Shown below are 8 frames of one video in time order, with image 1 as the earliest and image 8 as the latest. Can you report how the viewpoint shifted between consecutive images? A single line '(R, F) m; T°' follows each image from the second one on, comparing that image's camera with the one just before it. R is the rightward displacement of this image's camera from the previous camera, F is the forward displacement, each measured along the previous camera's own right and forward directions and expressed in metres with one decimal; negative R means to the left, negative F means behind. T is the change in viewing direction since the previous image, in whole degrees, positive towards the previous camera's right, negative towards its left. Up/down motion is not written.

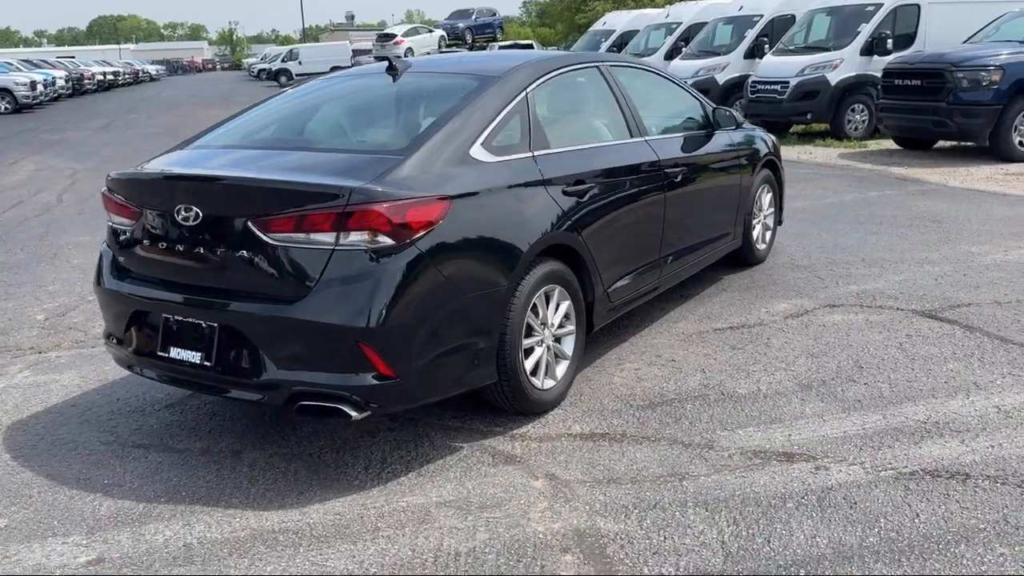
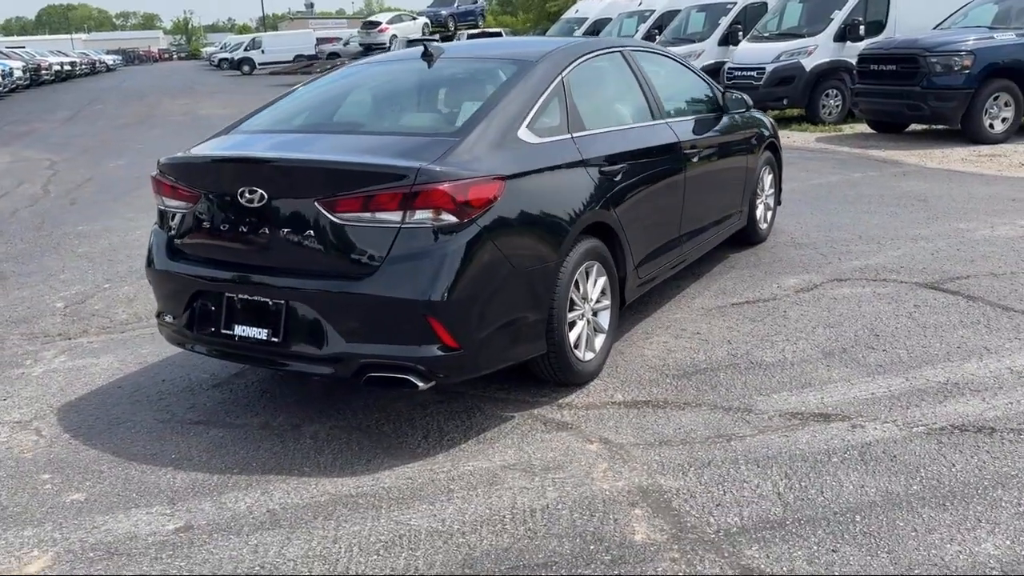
(-0.4, -0.2) m; +2°
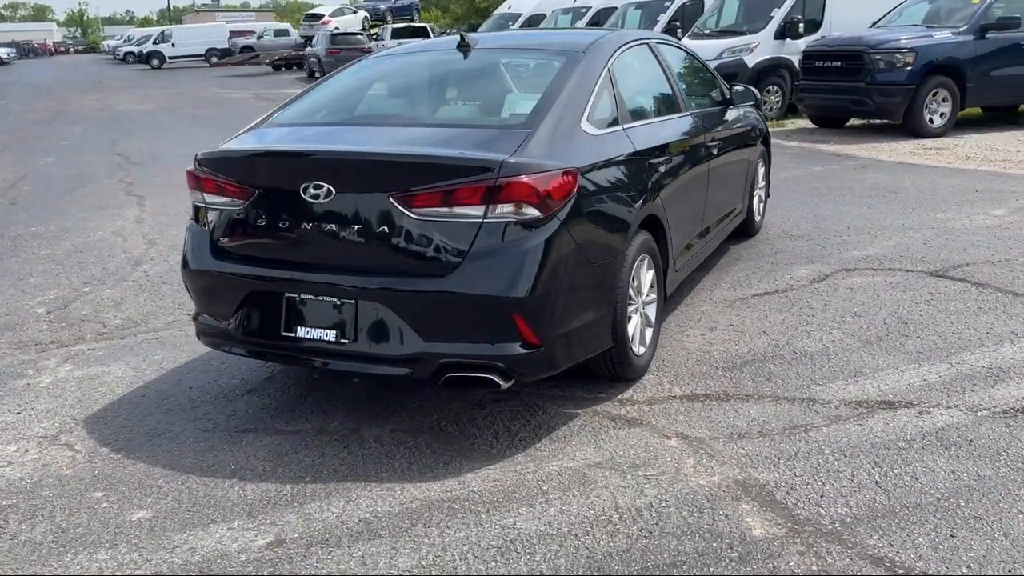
(-0.7, +0.1) m; +6°
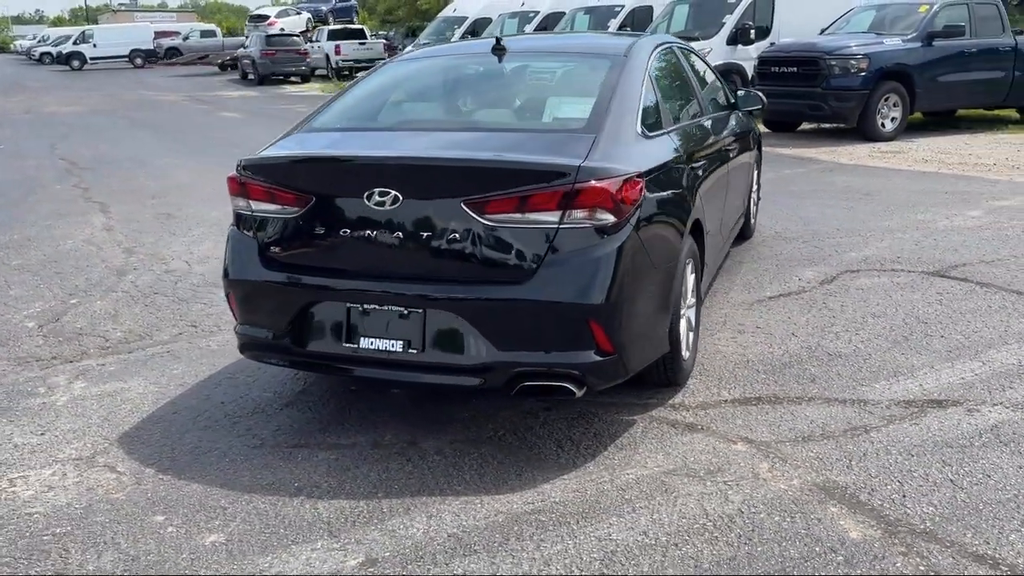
(-0.6, +0.1) m; +5°
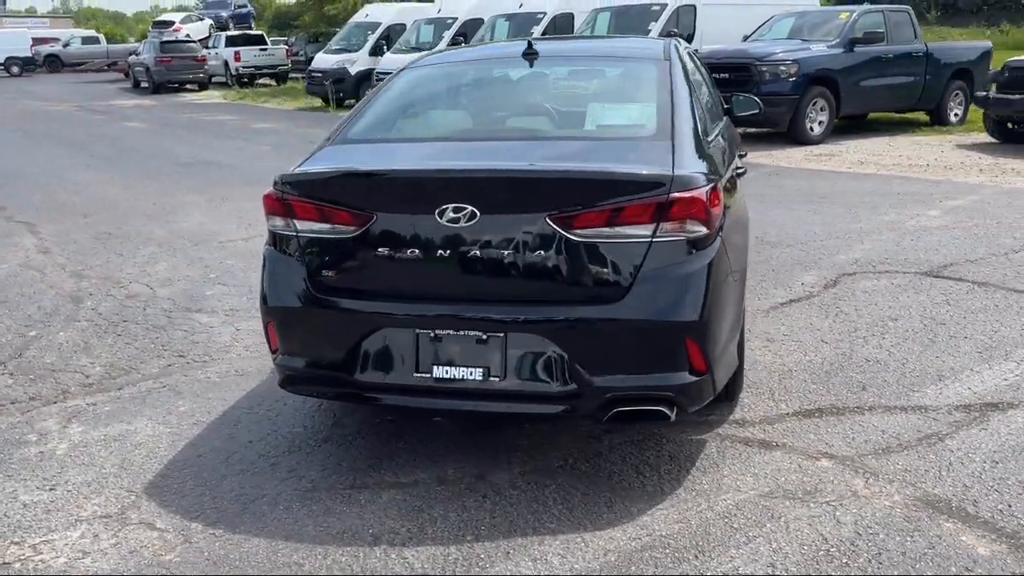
(-0.7, +0.3) m; +7°
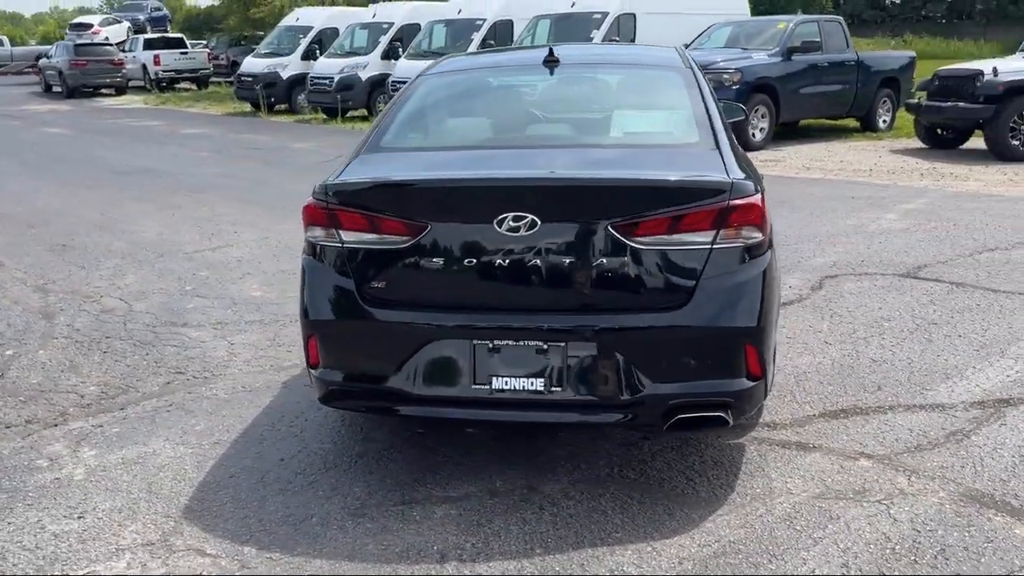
(-0.5, +0.1) m; +5°
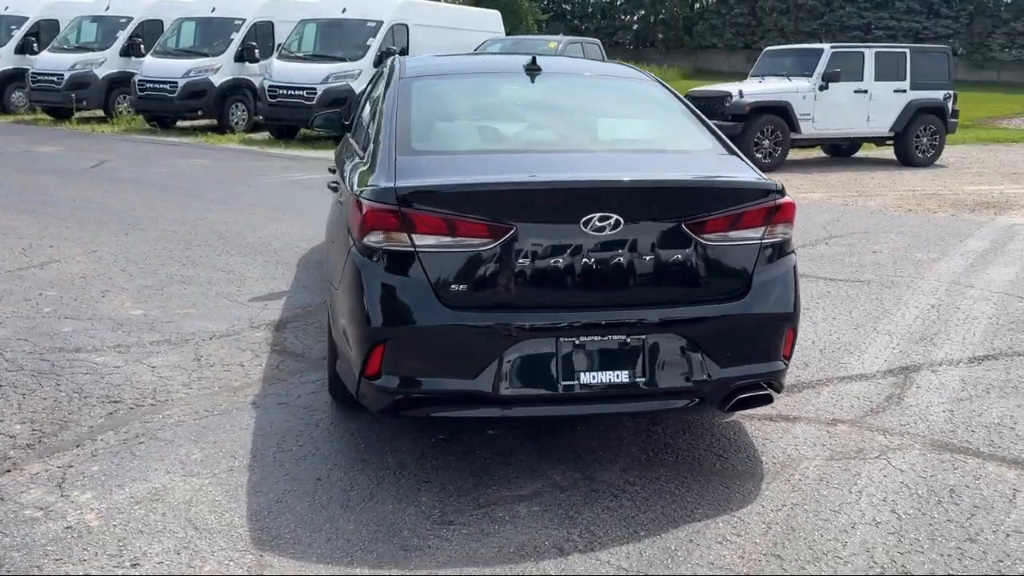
(-1.5, +0.1) m; +19°
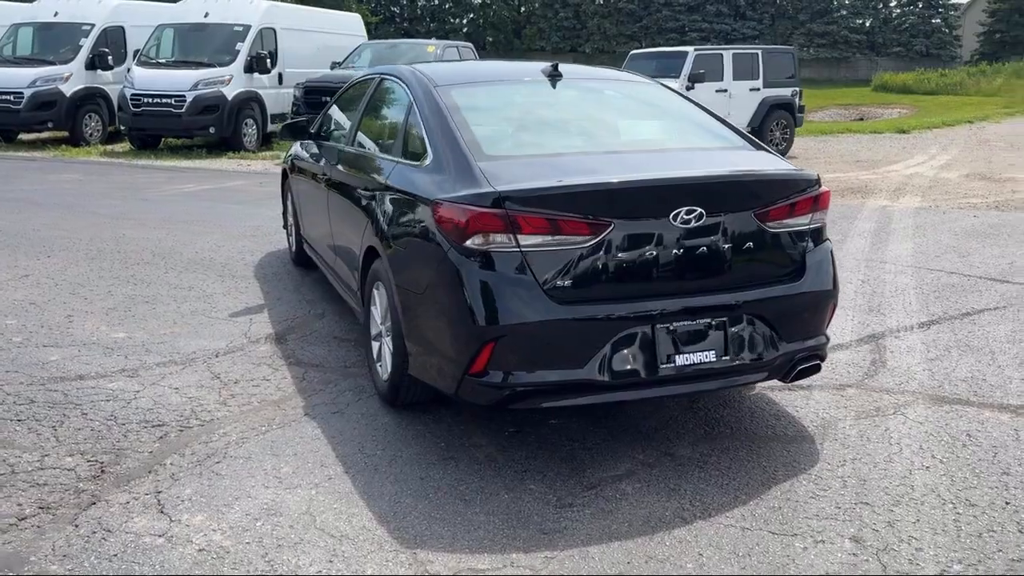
(-1.1, -0.1) m; +11°
